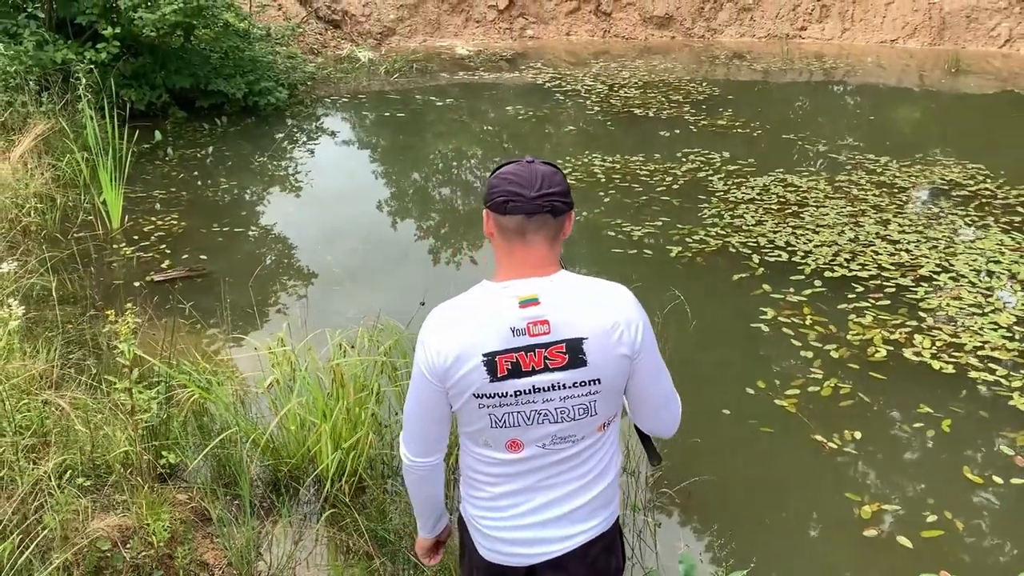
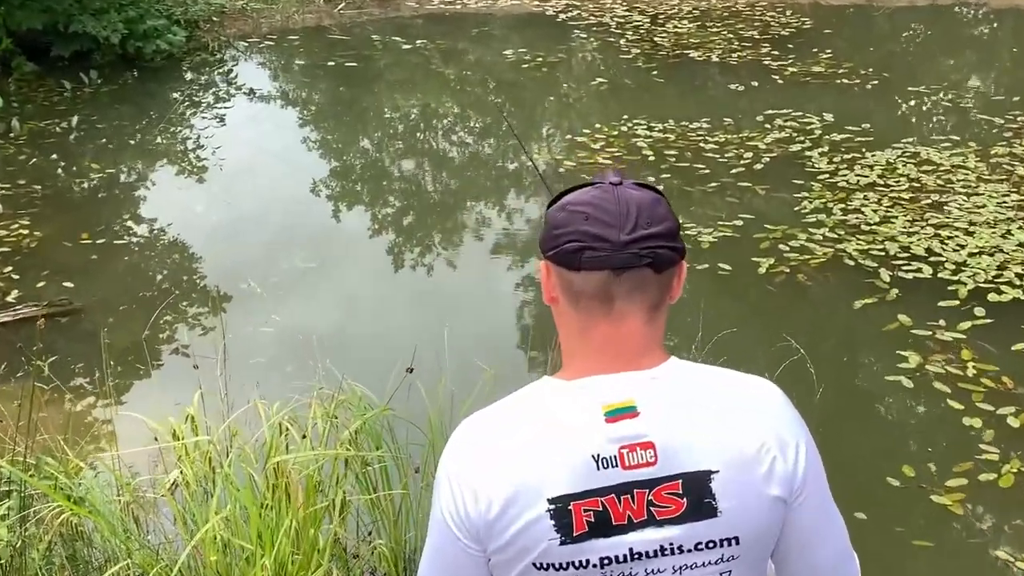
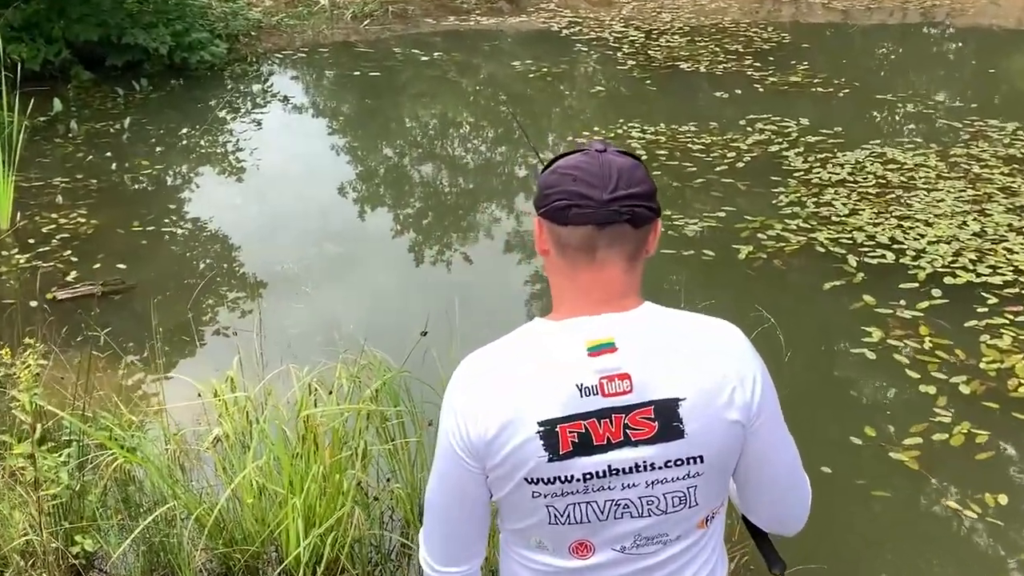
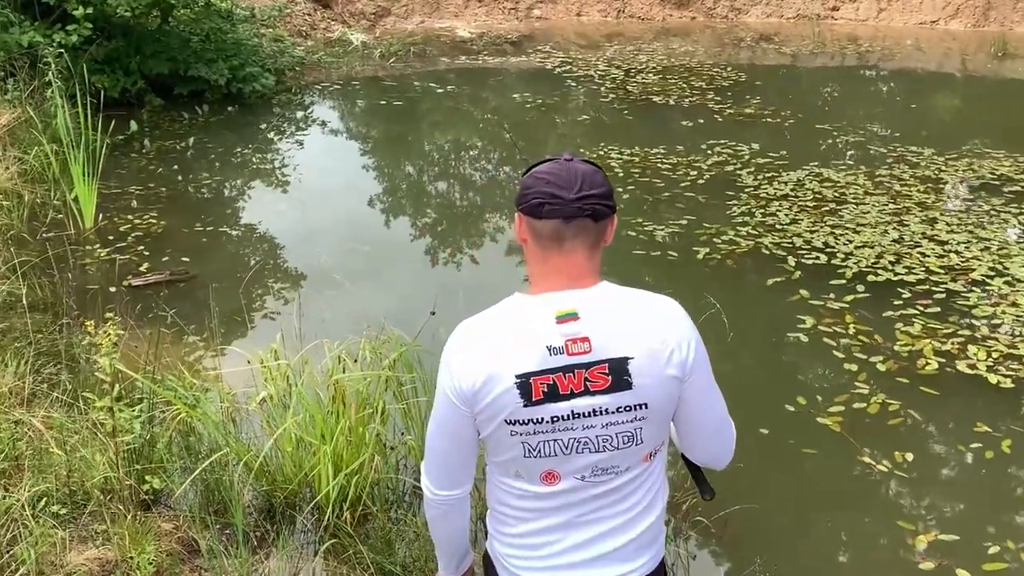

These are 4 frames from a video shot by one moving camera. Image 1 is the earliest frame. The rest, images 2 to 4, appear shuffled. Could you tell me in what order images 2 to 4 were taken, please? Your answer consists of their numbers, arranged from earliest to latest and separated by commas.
4, 3, 2
